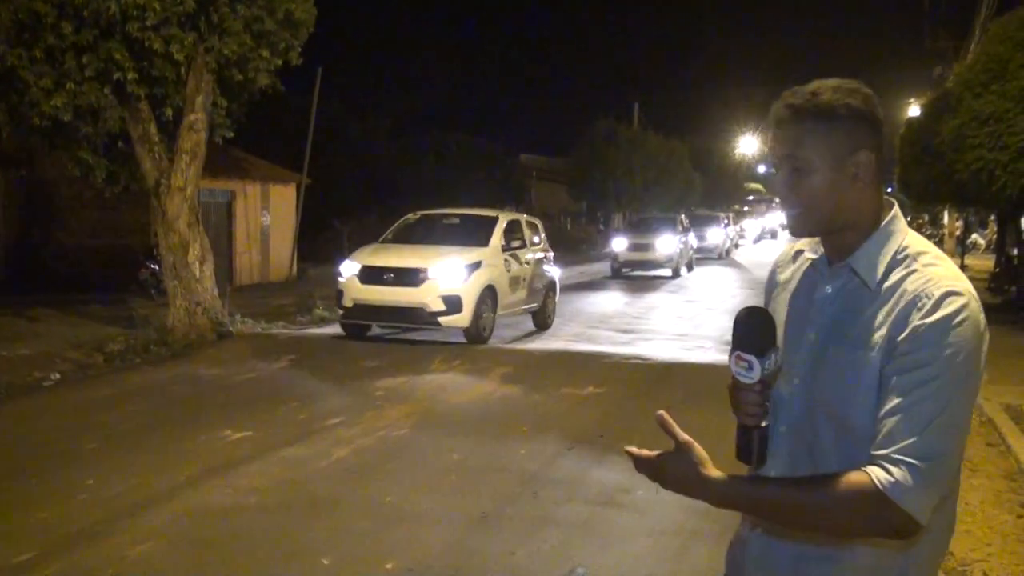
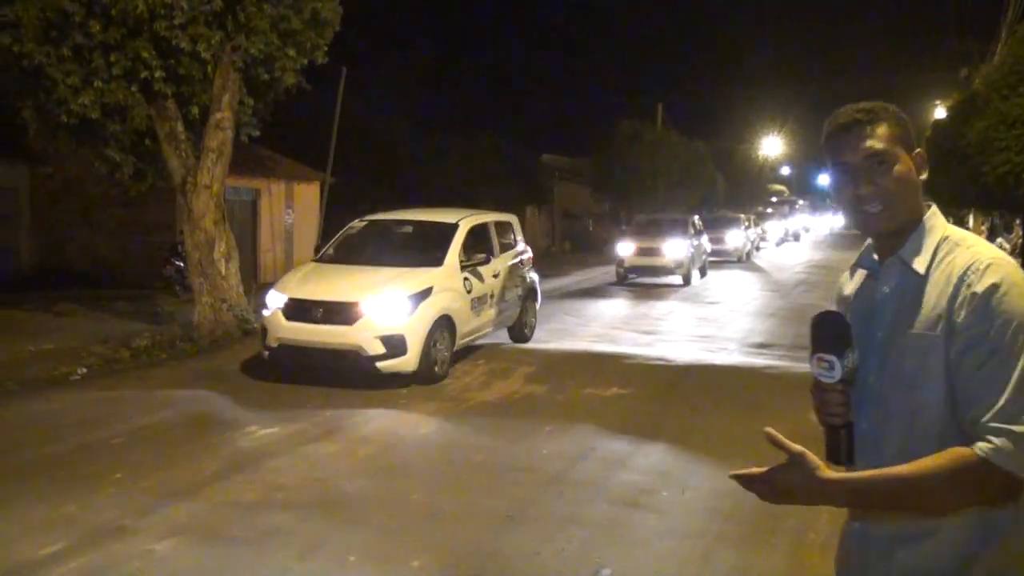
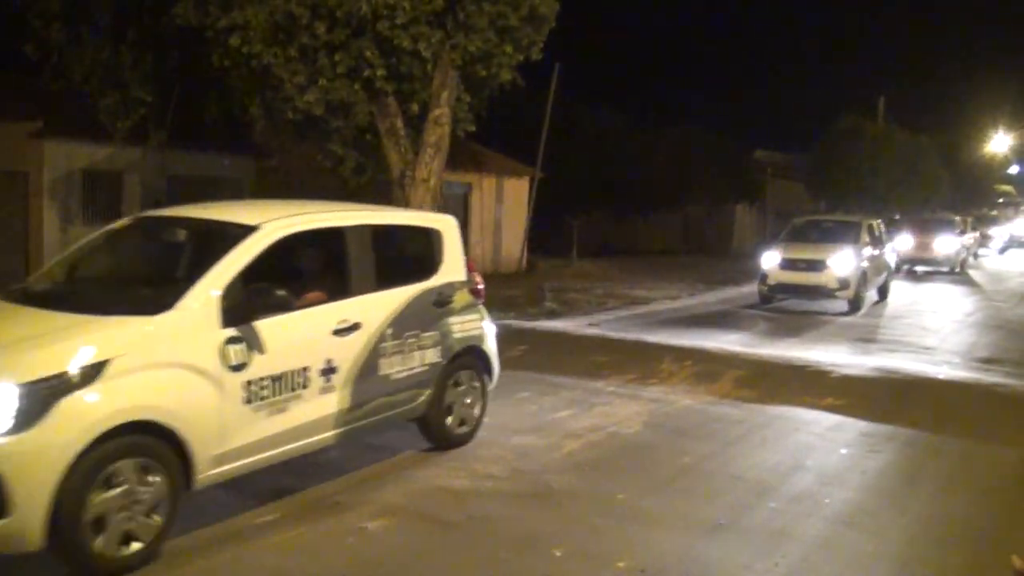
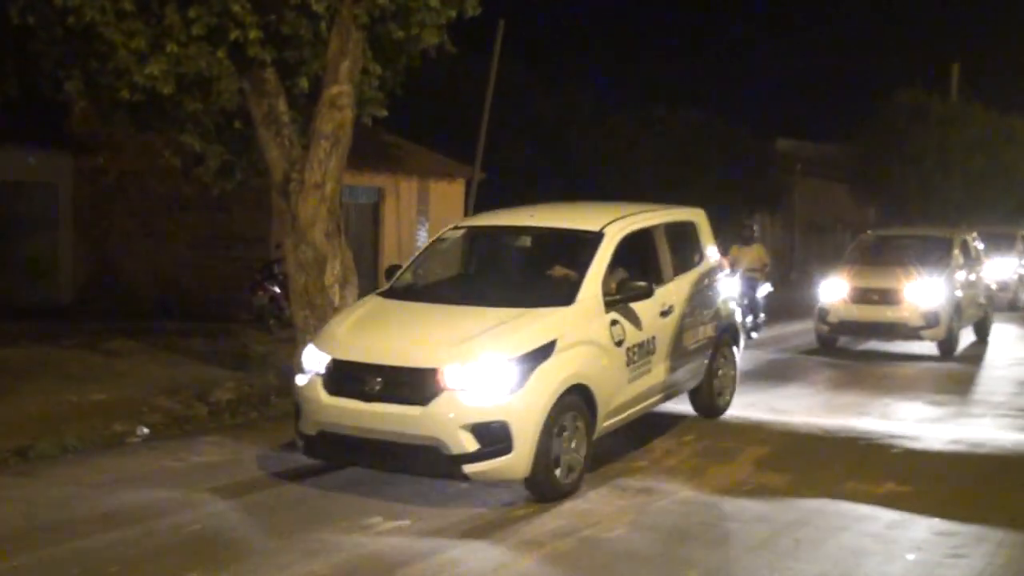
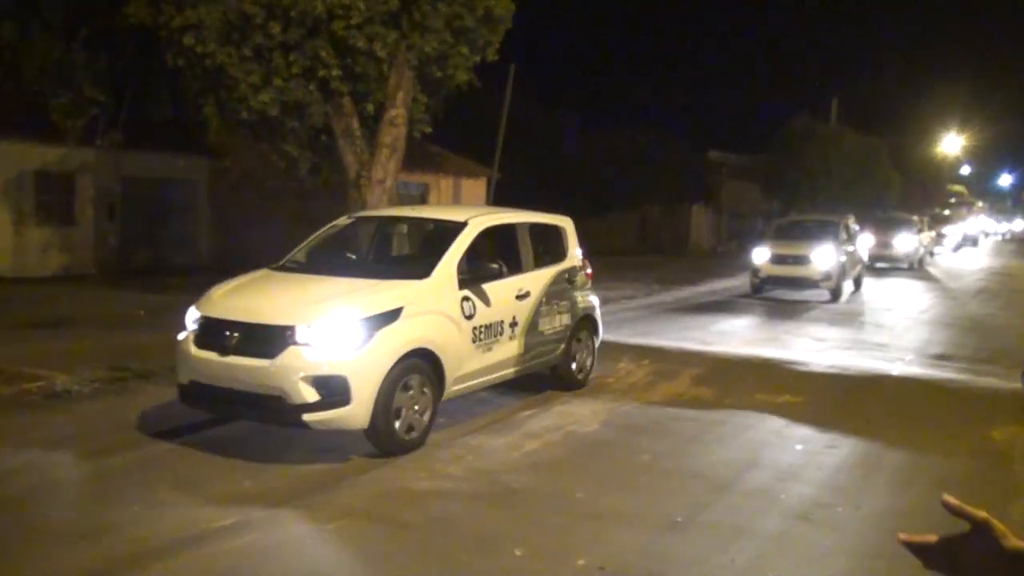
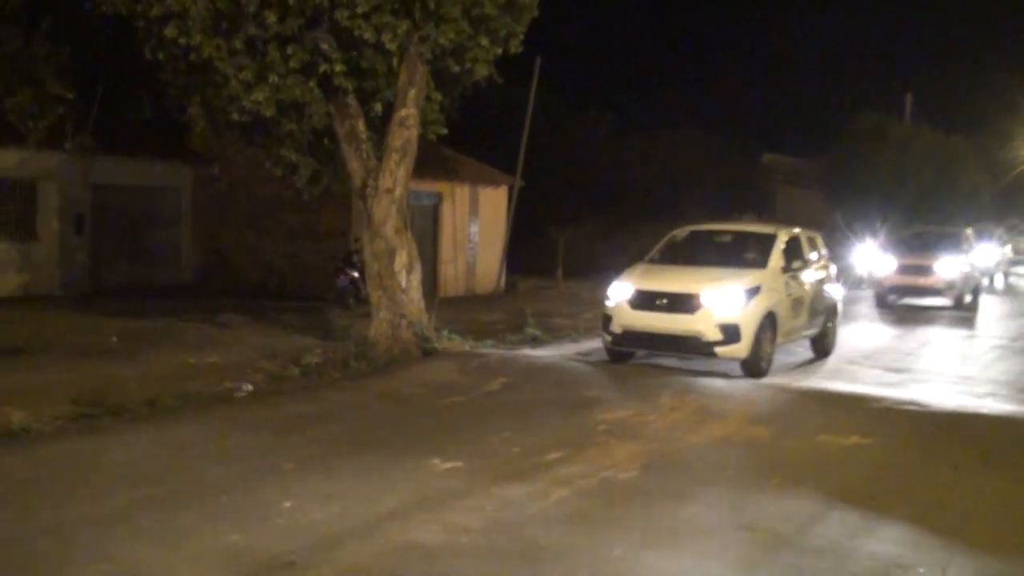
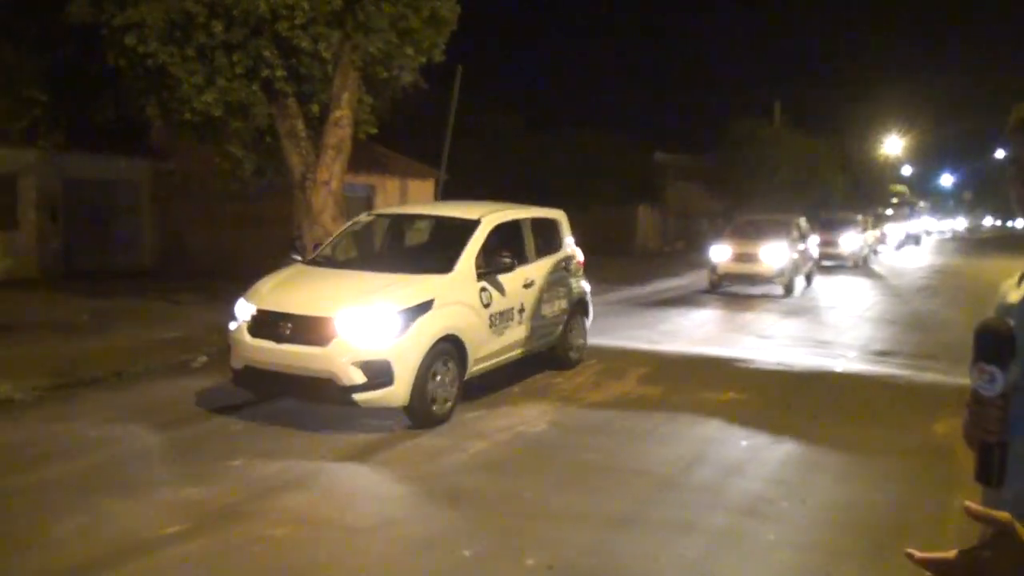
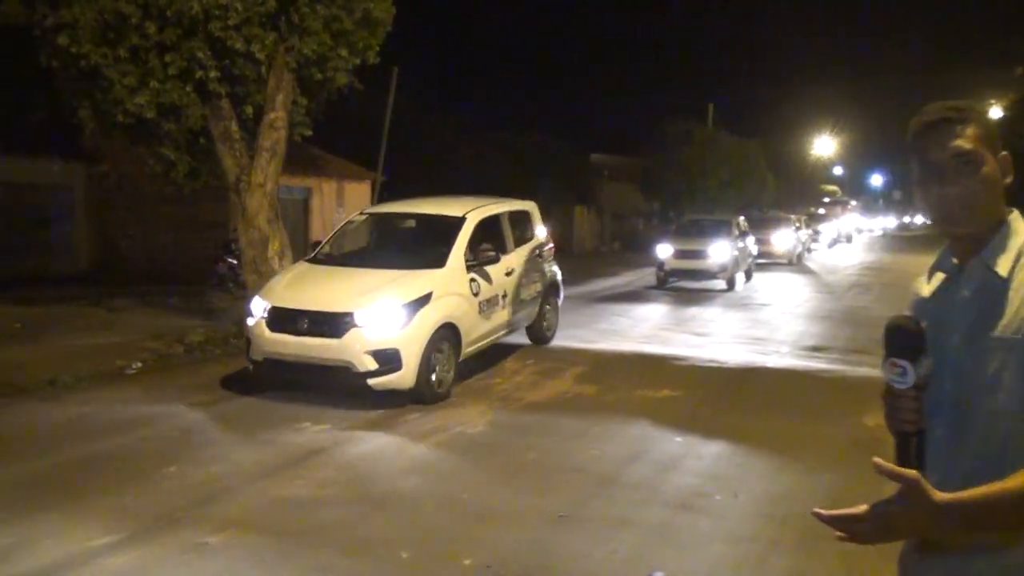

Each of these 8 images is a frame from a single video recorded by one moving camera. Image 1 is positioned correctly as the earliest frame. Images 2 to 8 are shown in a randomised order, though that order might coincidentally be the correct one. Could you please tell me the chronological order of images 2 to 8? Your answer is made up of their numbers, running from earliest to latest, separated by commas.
2, 8, 7, 5, 3, 6, 4
